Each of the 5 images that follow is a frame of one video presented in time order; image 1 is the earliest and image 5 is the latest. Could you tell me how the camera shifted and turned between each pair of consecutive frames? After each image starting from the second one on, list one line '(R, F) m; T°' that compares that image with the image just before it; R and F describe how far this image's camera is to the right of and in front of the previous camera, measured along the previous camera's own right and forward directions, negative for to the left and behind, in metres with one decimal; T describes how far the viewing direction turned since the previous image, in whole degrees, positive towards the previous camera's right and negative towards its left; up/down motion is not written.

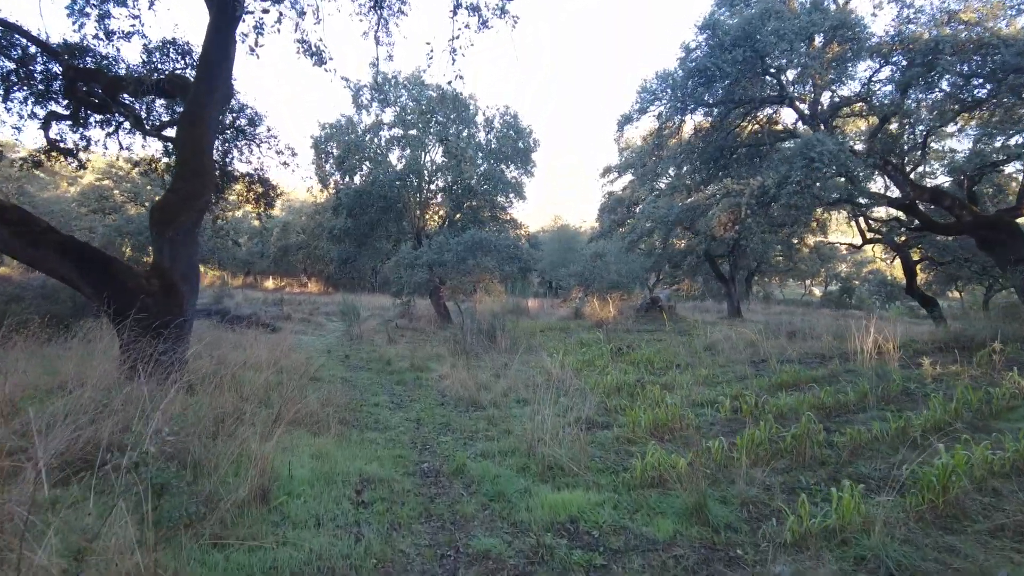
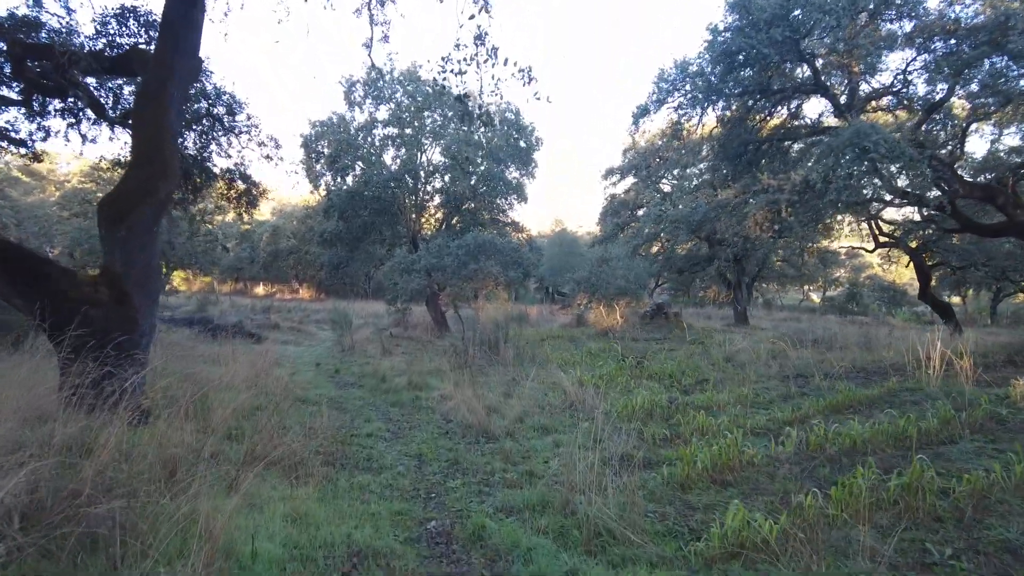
(-0.2, +0.9) m; +1°
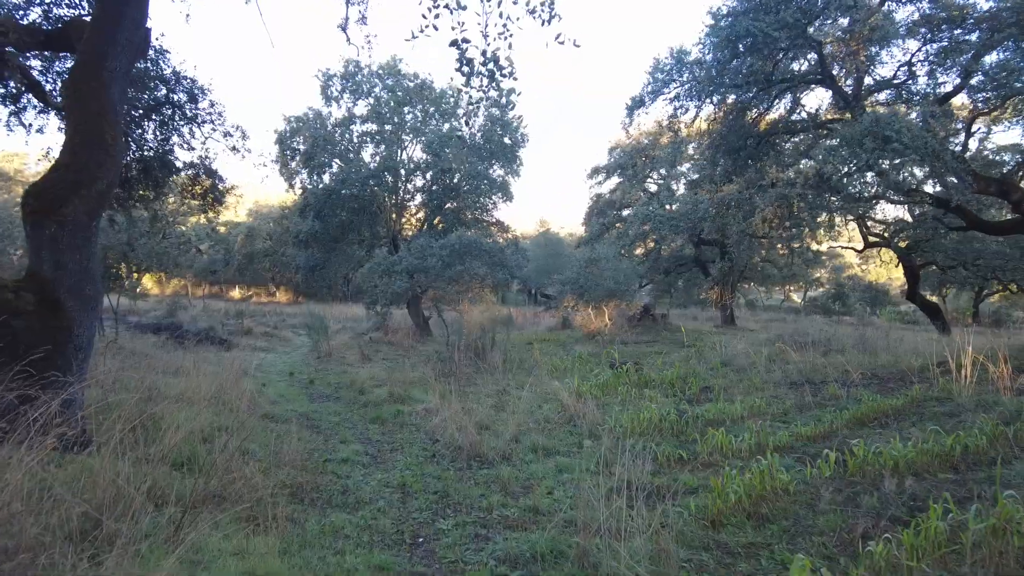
(-0.1, +0.6) m; +2°
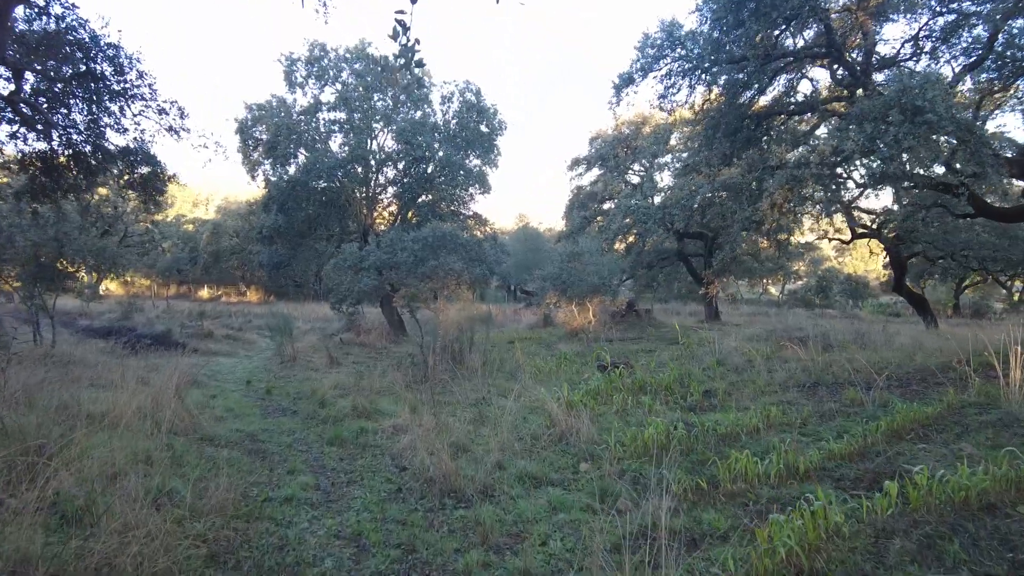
(0.0, +0.8) m; +2°
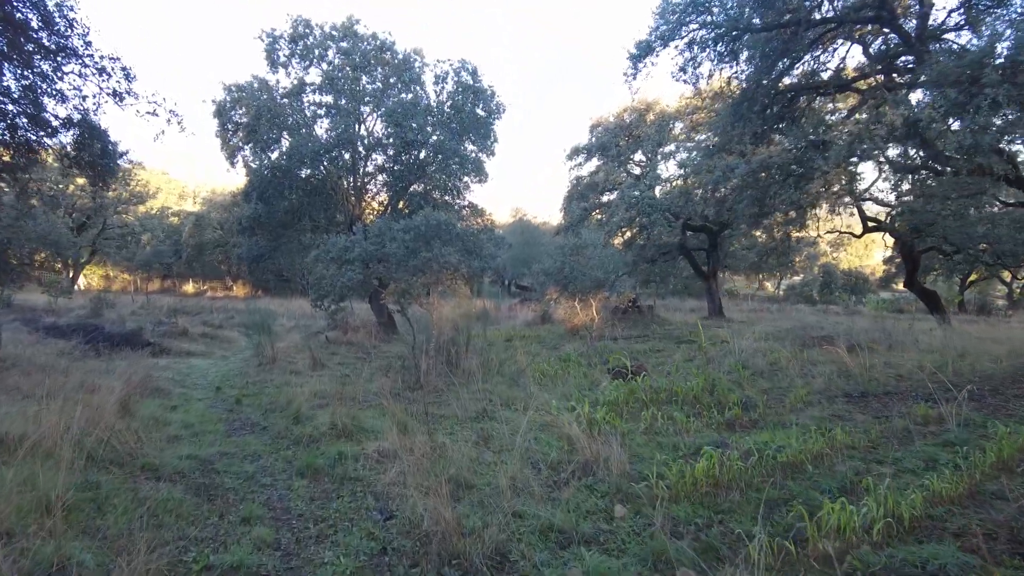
(-0.1, +1.0) m; +1°
